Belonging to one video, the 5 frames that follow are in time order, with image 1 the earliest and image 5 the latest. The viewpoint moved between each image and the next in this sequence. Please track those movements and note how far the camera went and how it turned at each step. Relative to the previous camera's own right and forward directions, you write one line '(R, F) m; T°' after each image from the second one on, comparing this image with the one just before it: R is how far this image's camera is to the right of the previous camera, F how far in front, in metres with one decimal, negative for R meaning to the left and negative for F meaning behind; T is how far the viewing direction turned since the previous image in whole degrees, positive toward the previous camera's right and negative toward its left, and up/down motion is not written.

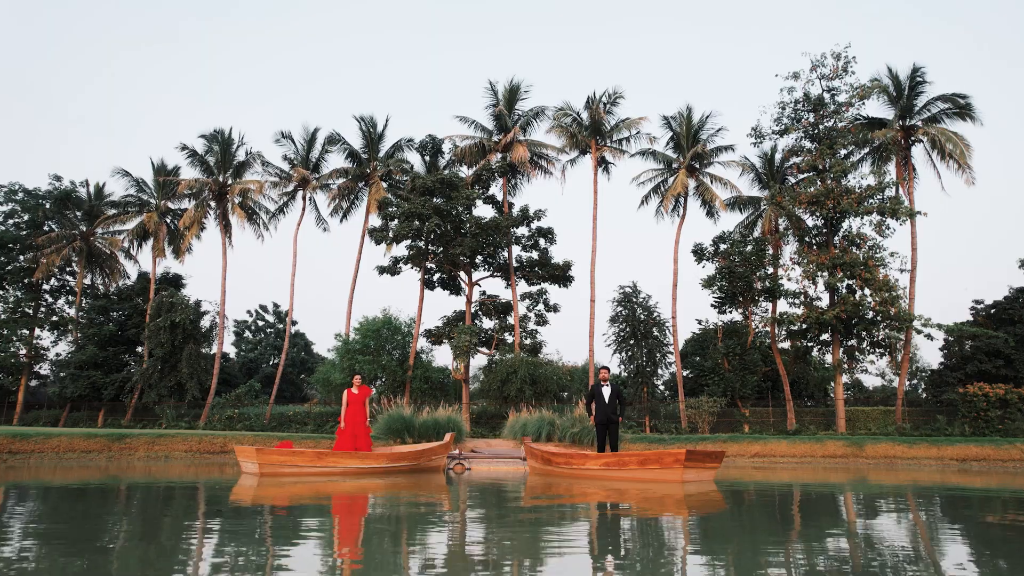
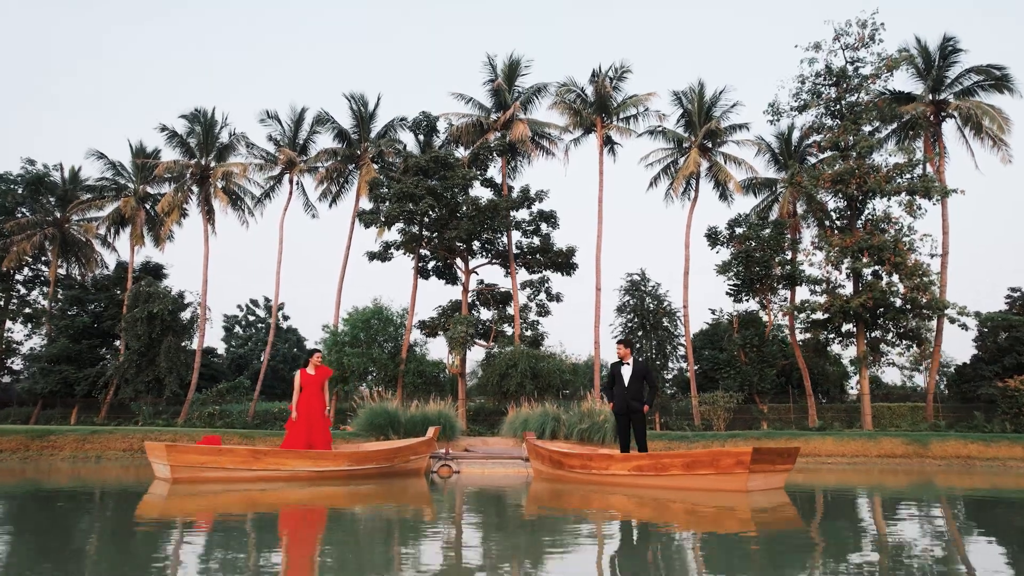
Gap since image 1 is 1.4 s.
(0.0, +1.7) m; 0°
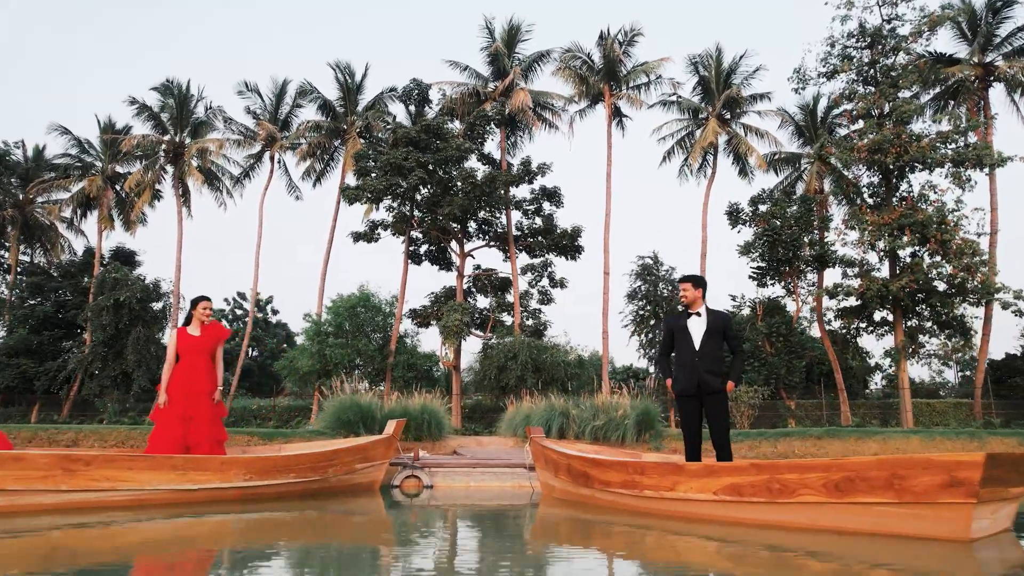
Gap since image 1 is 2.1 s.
(0.0, +2.2) m; 0°
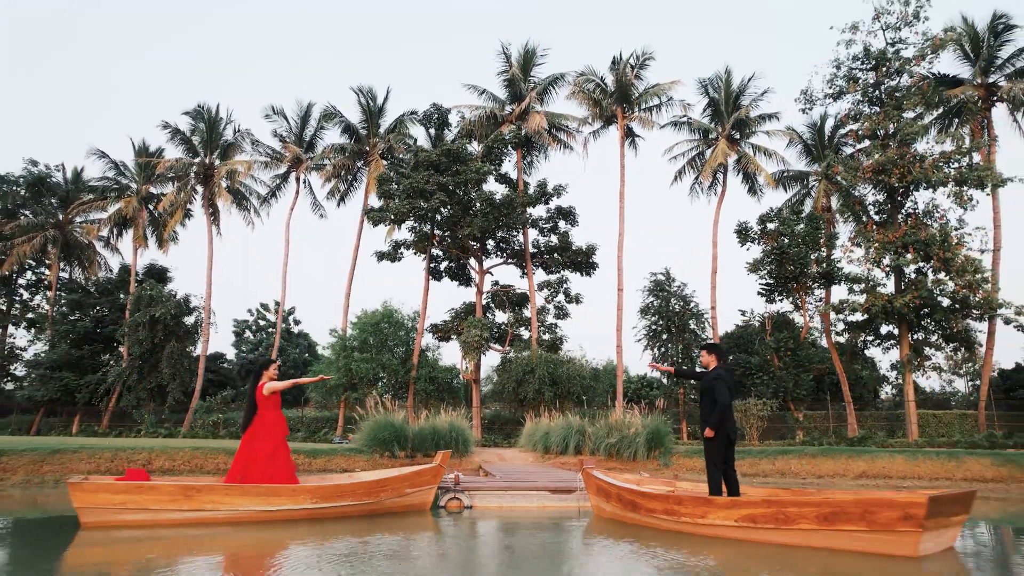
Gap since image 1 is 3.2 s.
(-0.1, -0.9) m; -1°
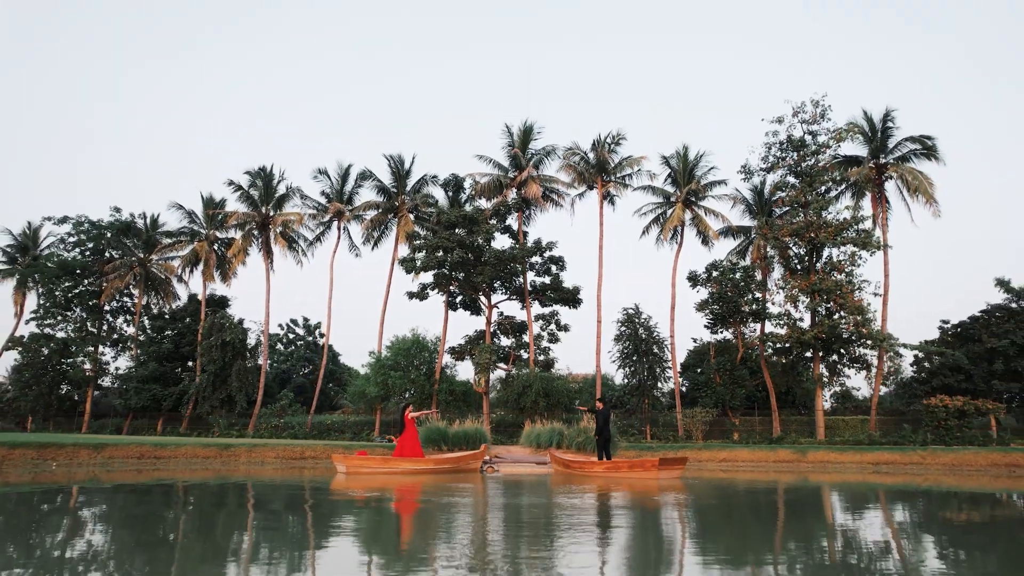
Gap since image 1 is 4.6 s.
(-0.1, -5.9) m; 0°
